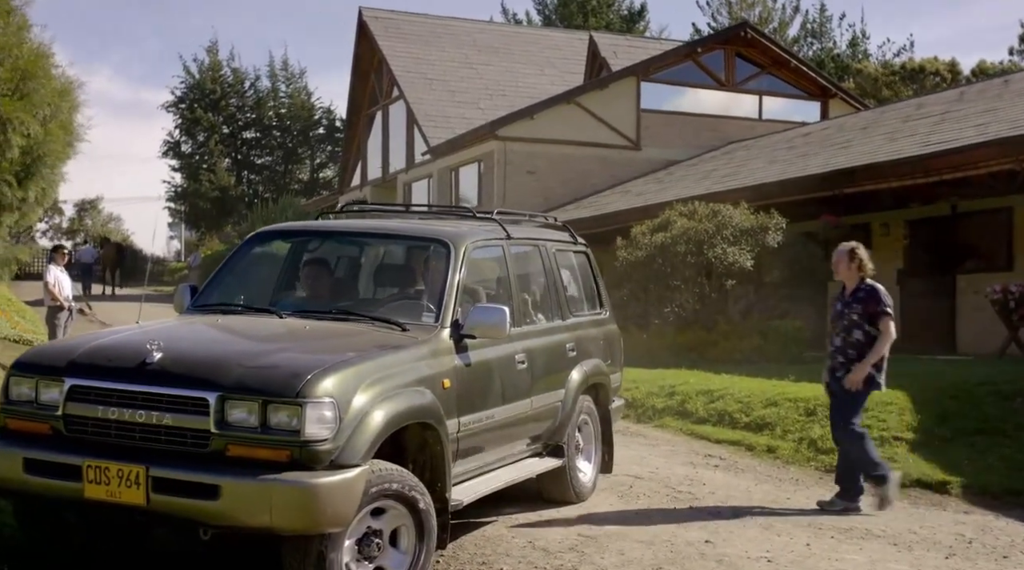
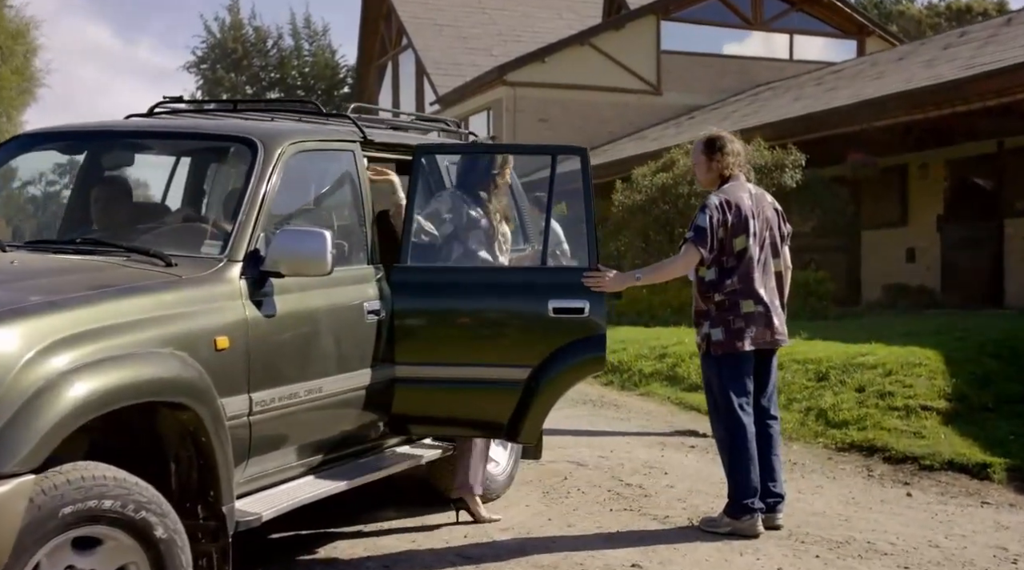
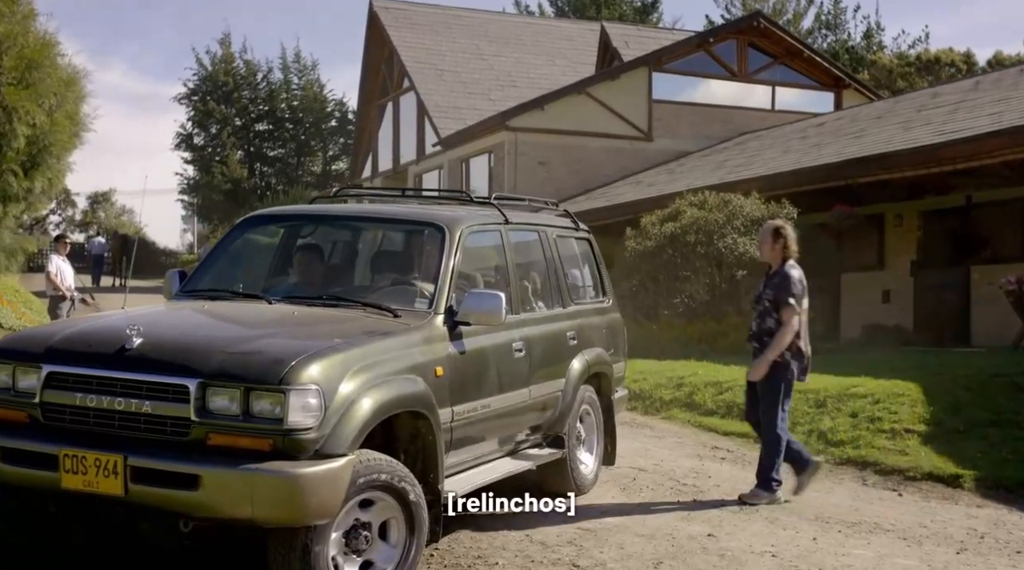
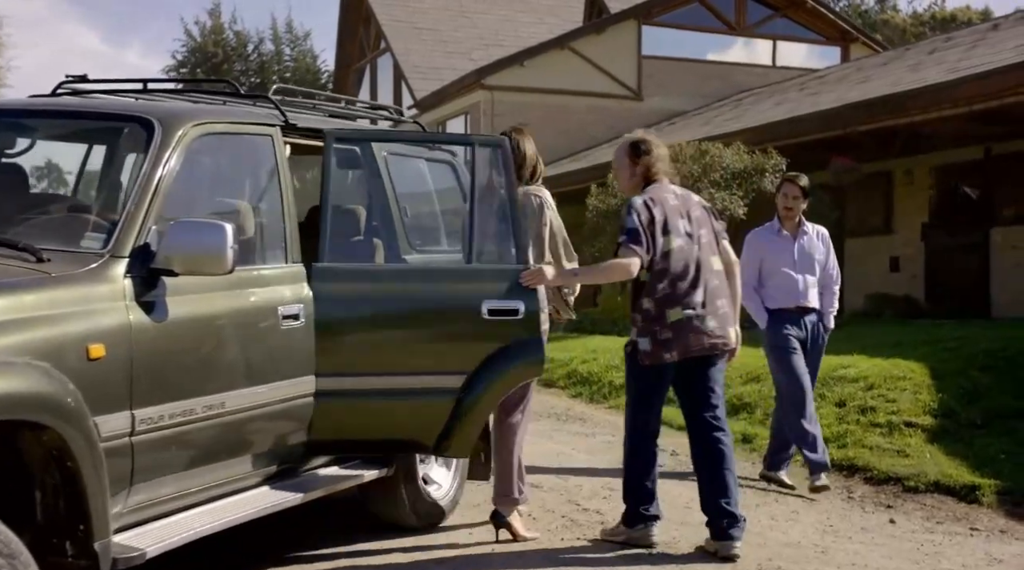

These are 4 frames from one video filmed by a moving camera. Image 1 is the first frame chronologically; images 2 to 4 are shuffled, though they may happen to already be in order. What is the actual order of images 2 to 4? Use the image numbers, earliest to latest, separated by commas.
3, 2, 4
